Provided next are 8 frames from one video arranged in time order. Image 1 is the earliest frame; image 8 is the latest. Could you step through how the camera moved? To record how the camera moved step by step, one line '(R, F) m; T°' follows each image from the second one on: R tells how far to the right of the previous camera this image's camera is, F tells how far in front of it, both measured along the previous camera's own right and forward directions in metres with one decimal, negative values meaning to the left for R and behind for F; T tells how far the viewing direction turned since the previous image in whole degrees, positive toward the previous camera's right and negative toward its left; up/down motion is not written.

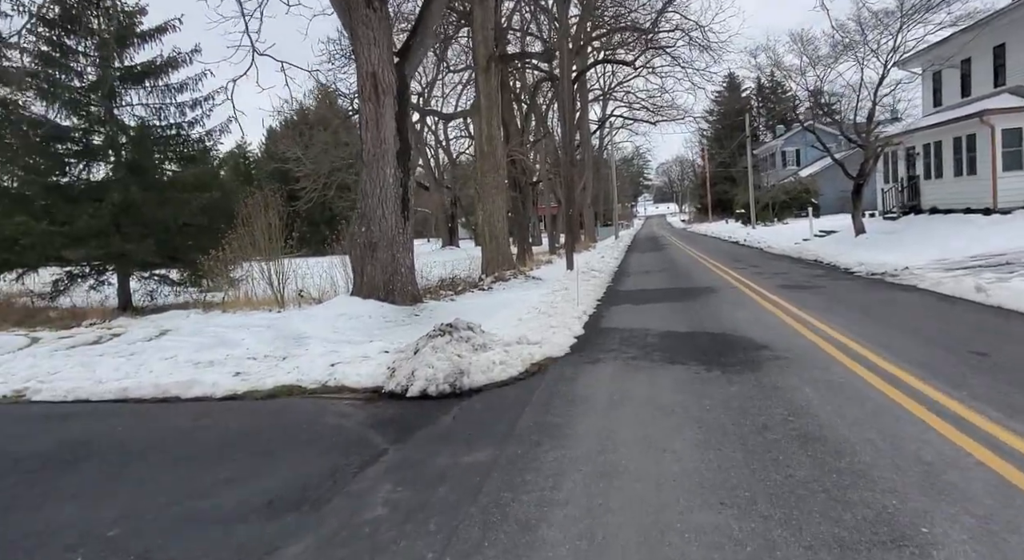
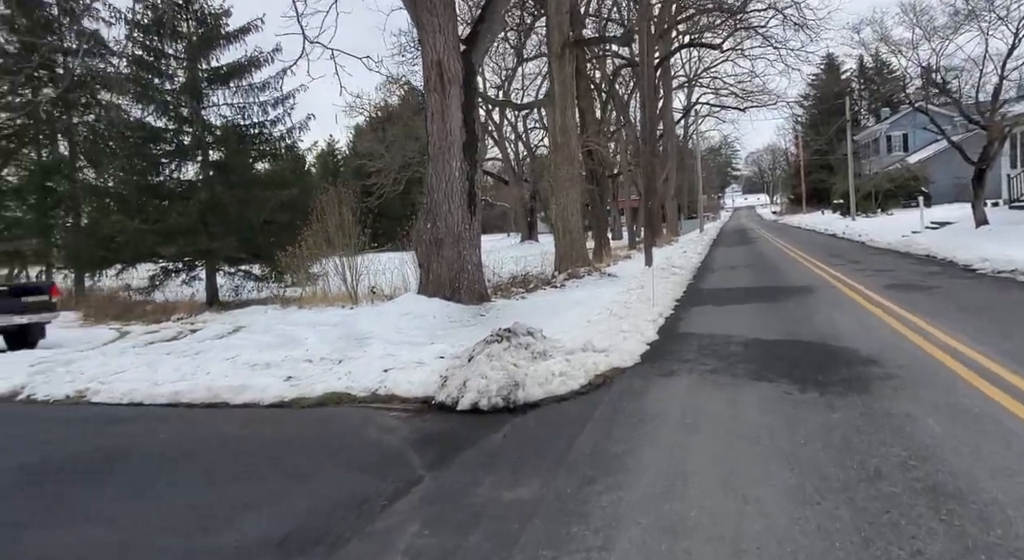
(+0.2, +0.6) m; -7°
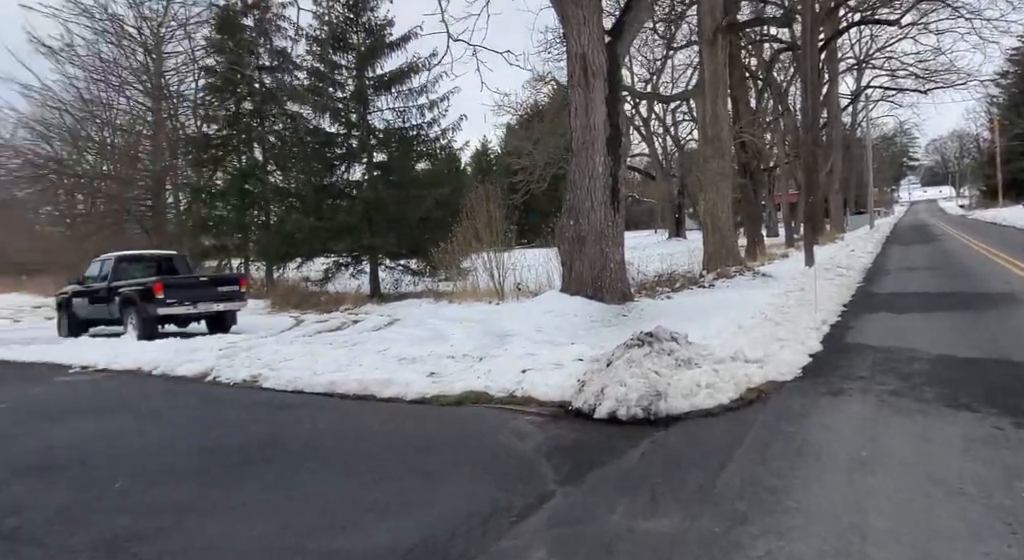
(0.0, +0.3) m; -12°
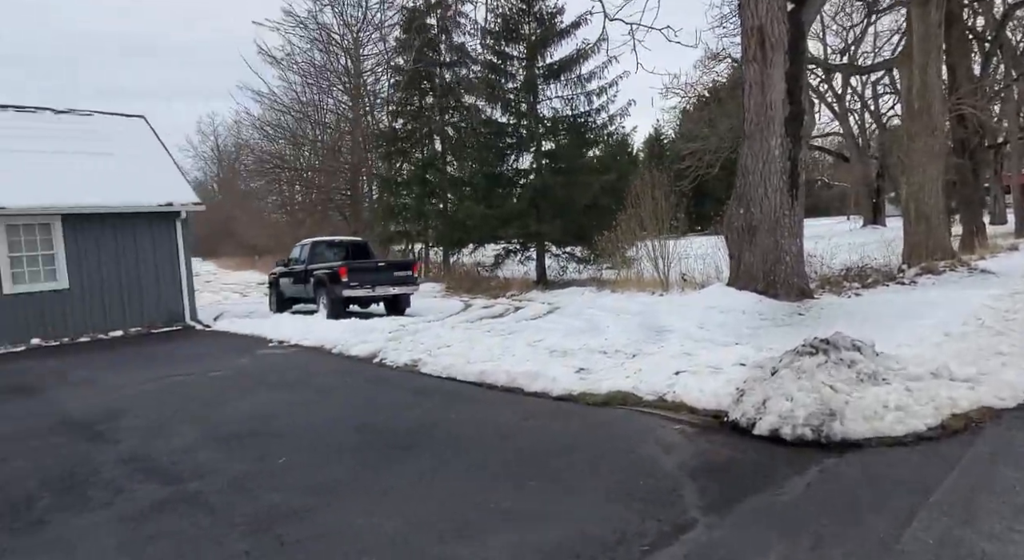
(+0.1, +0.4) m; -14°
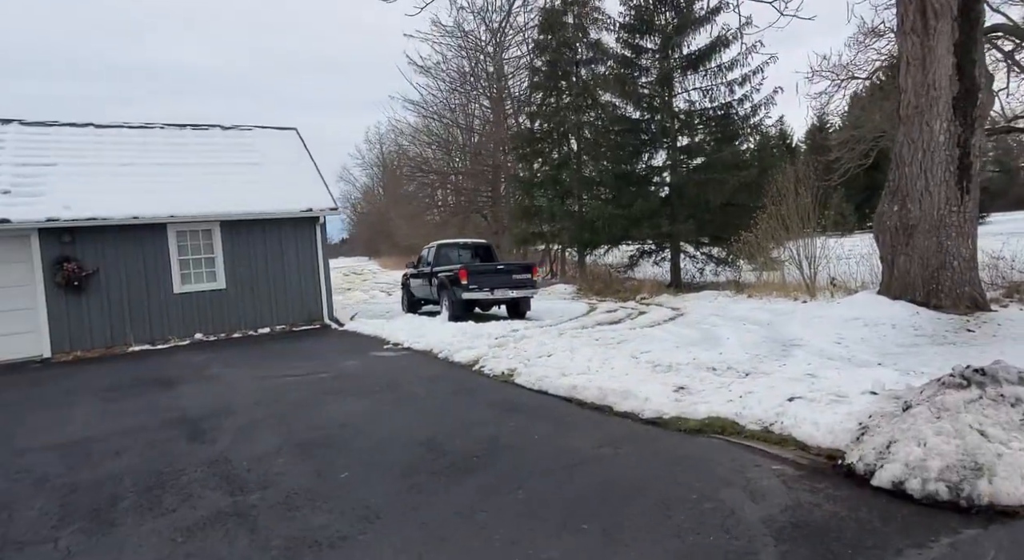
(+0.5, +0.6) m; -12°
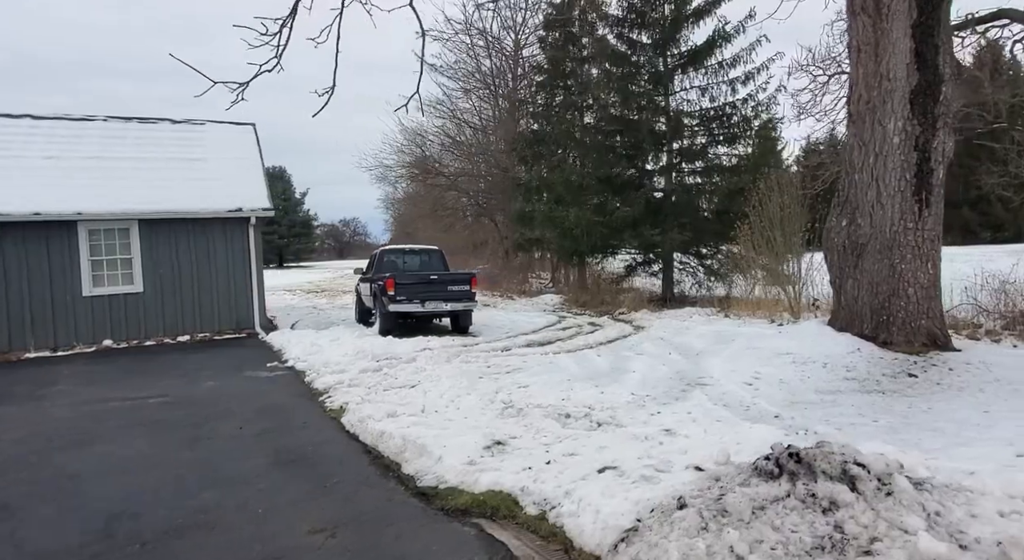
(+1.8, +1.2) m; -3°
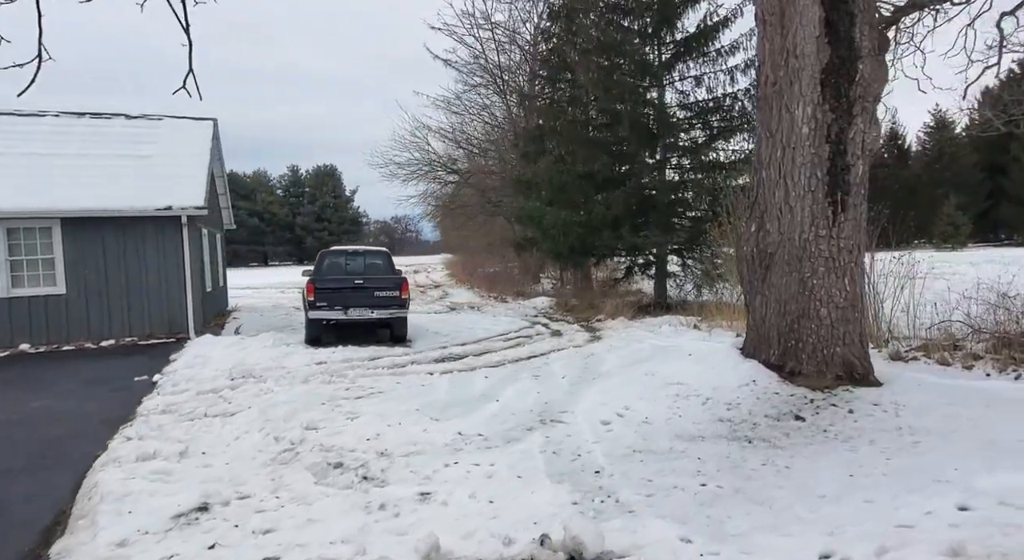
(+1.9, +1.1) m; -4°
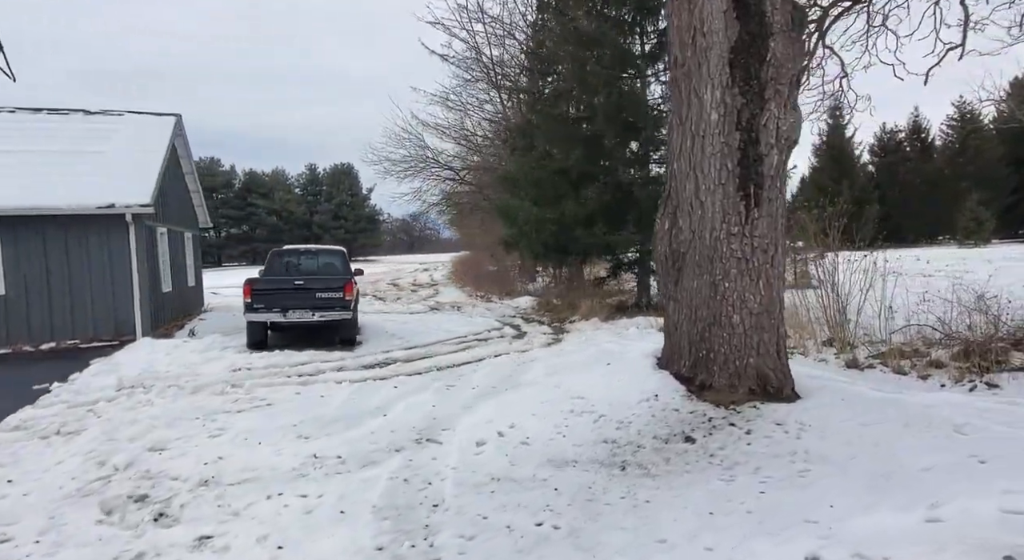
(+1.1, +0.6) m; -1°
